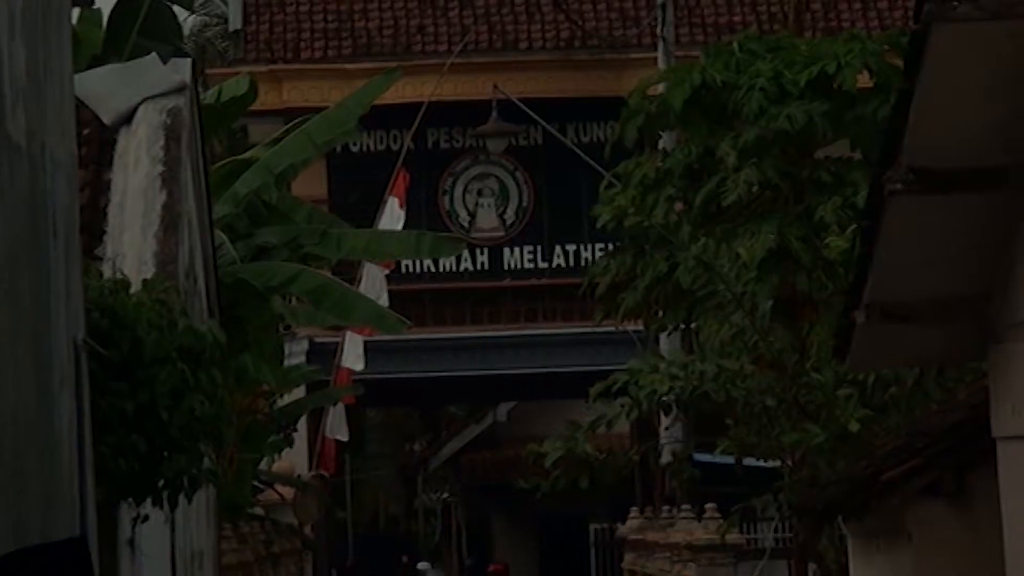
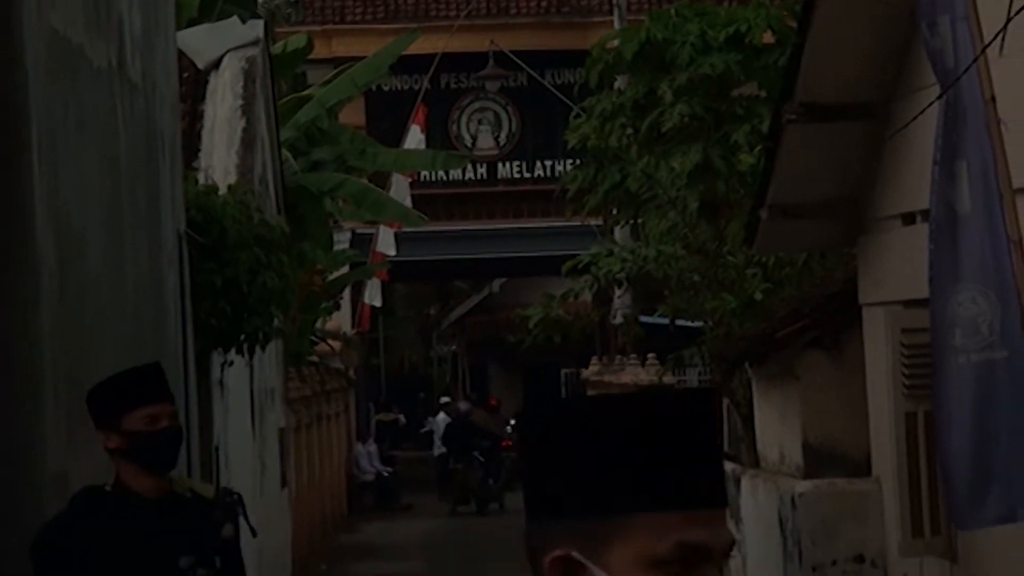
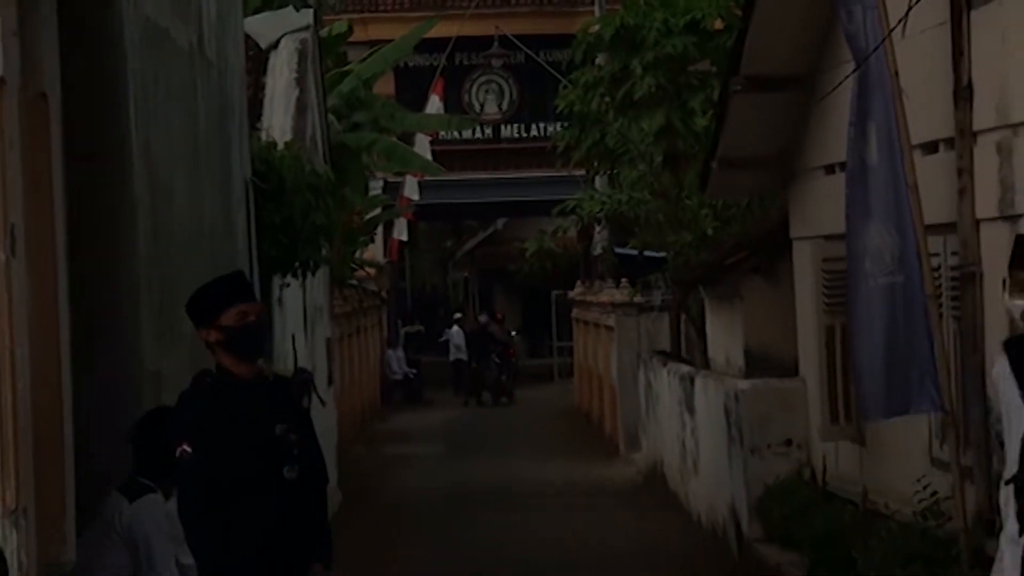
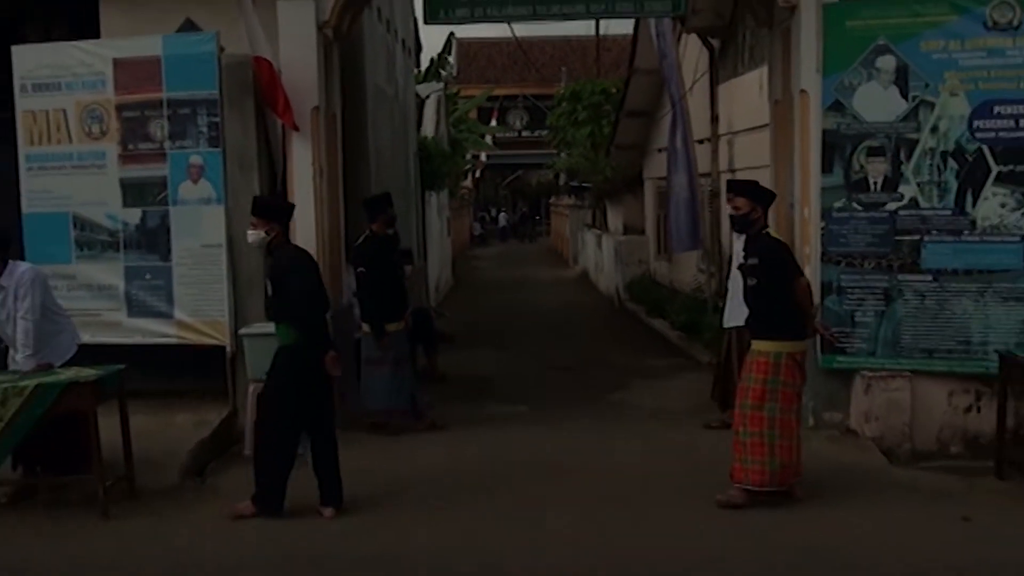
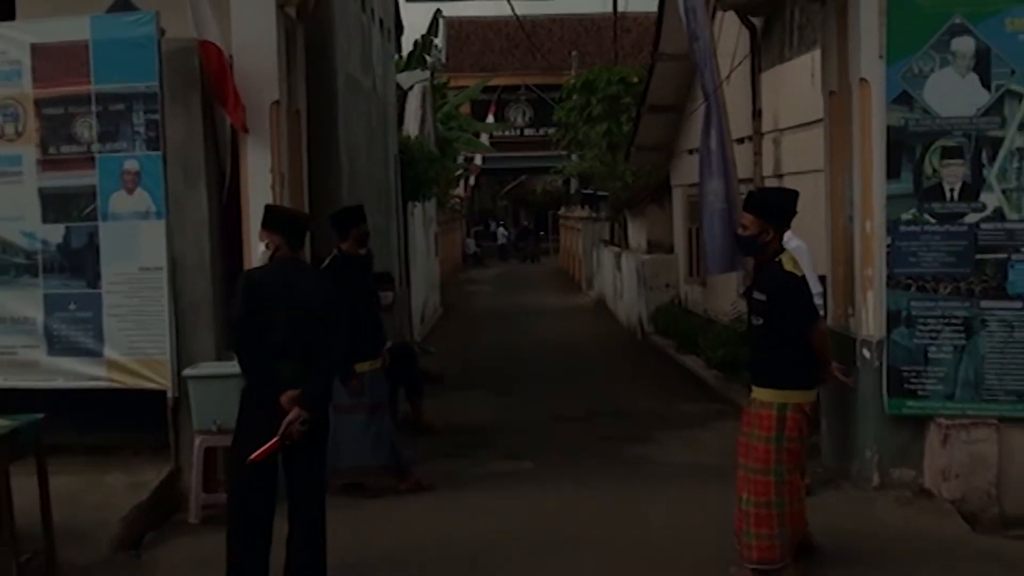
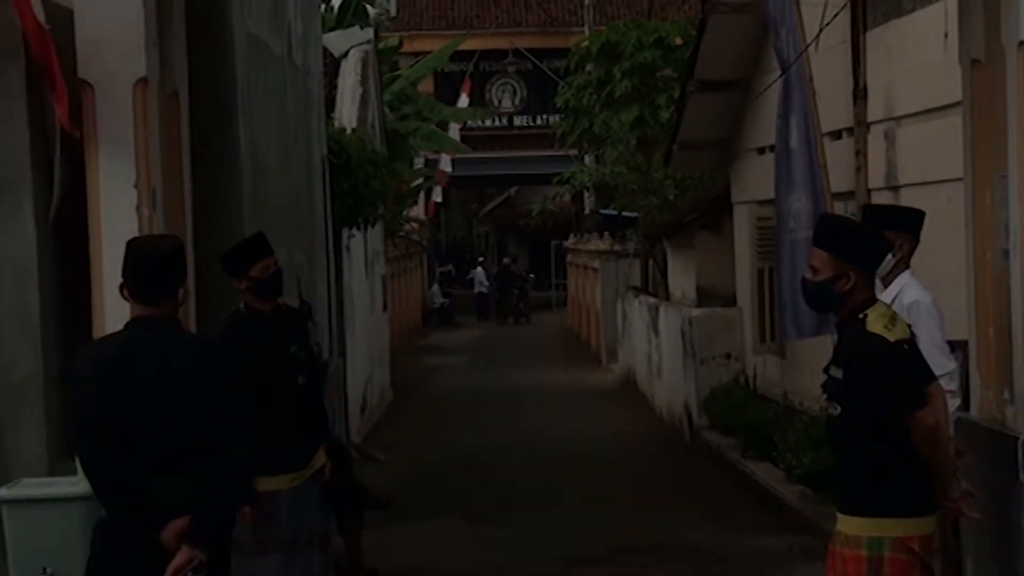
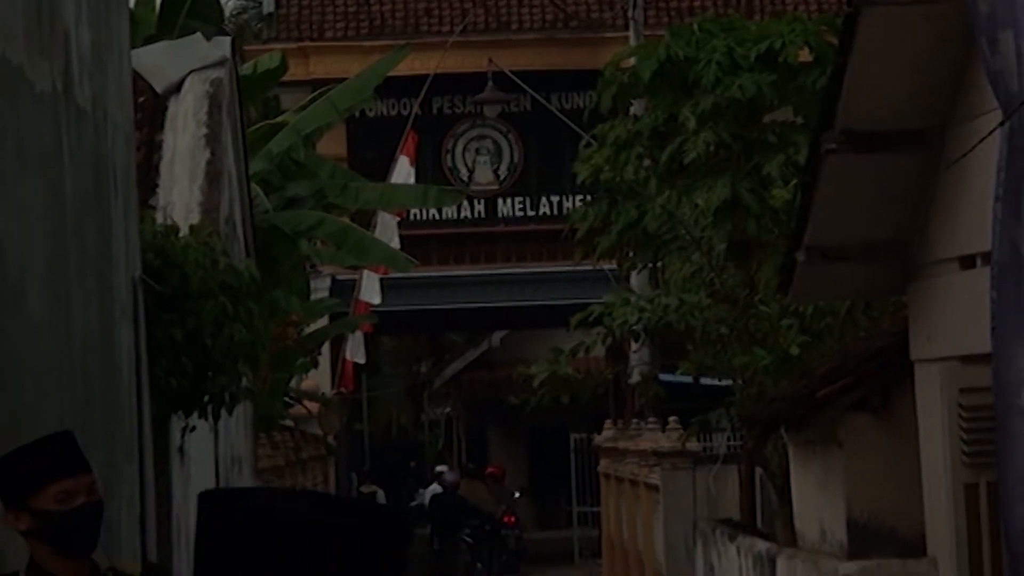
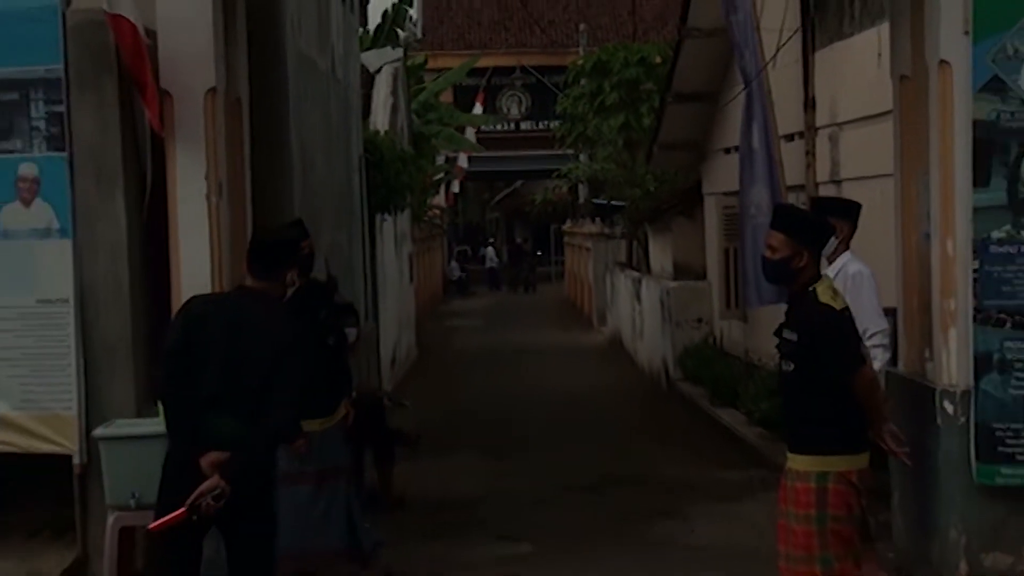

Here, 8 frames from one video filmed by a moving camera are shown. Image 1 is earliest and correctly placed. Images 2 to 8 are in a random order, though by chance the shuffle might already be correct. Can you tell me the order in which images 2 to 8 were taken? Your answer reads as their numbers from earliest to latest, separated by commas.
7, 2, 3, 6, 8, 5, 4
